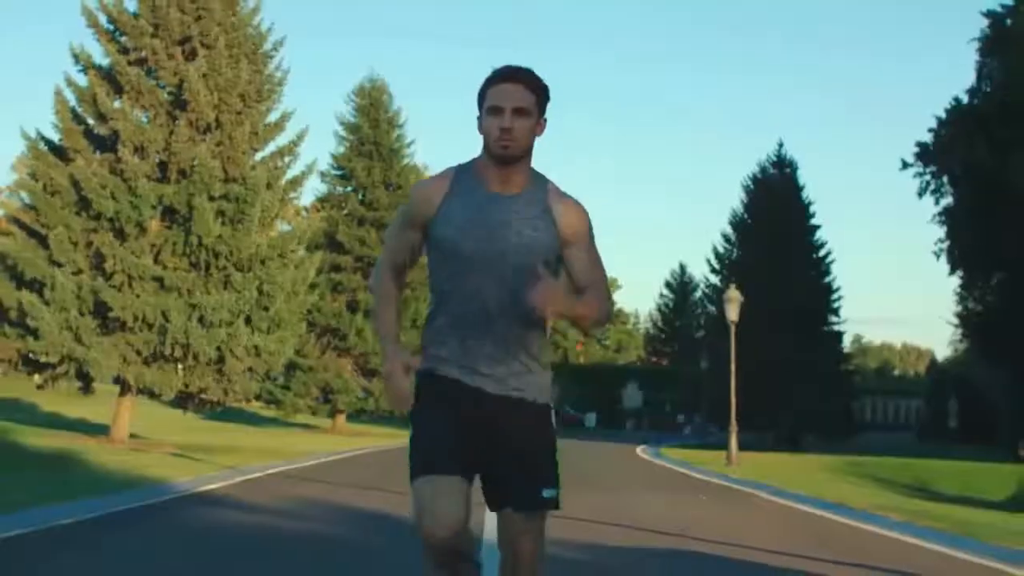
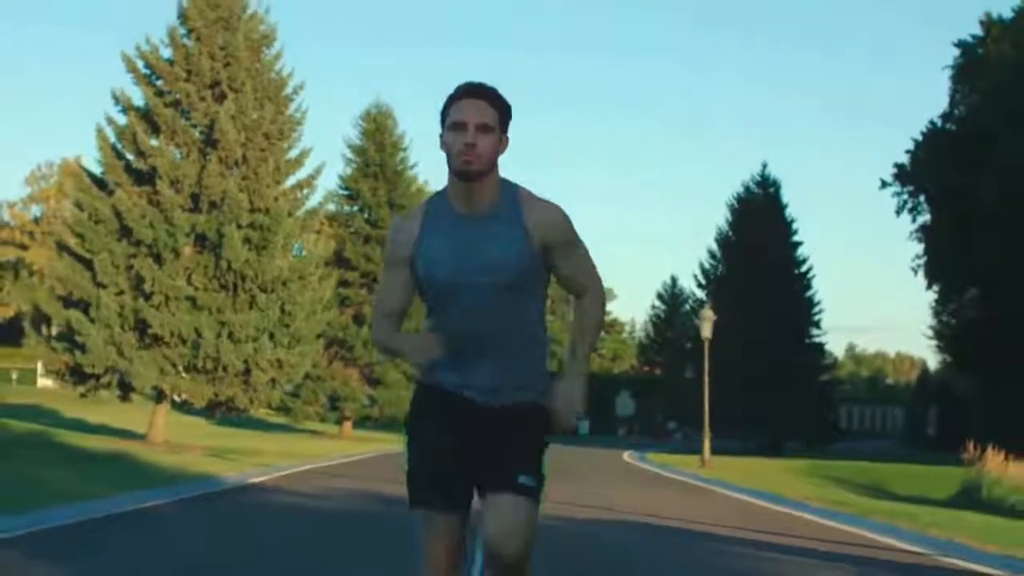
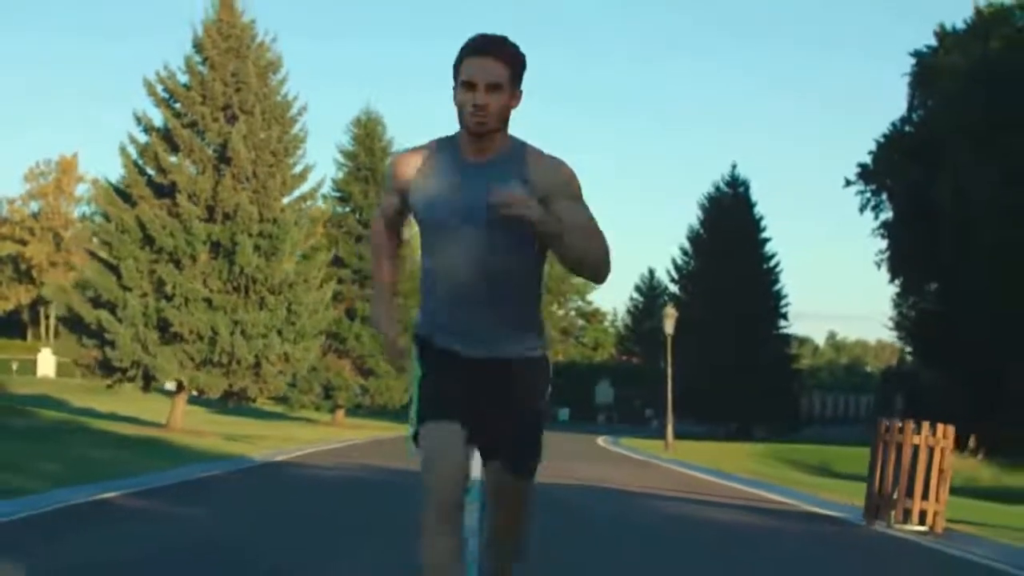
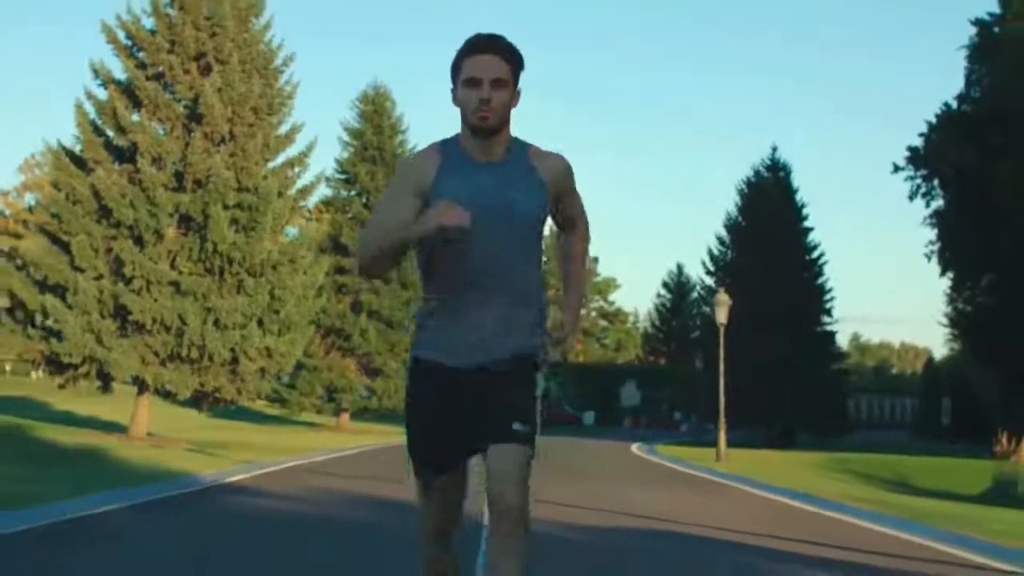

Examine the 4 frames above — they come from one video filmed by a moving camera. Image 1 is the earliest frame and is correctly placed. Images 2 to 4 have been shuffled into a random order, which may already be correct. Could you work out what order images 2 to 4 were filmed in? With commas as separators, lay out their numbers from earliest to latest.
4, 2, 3
